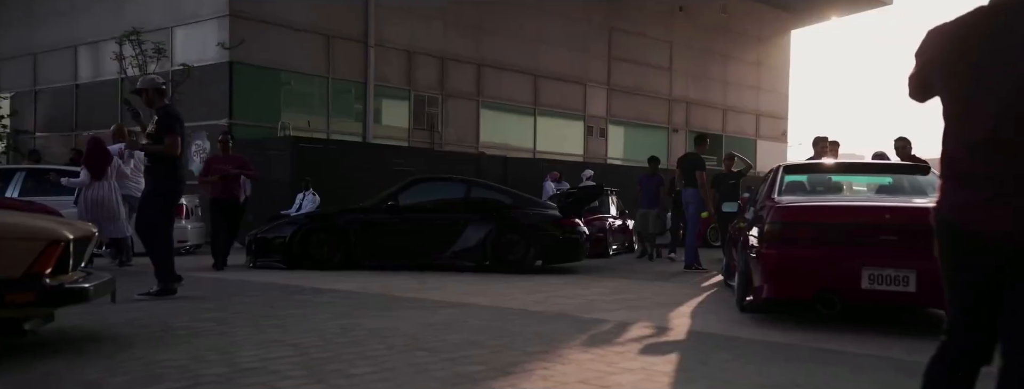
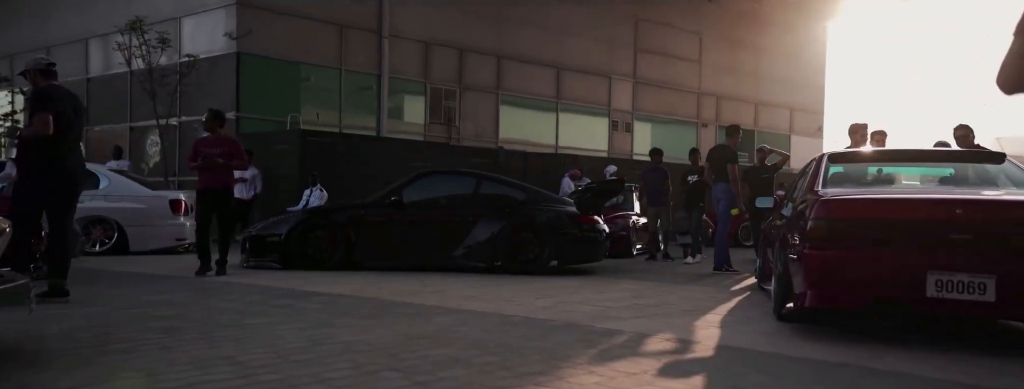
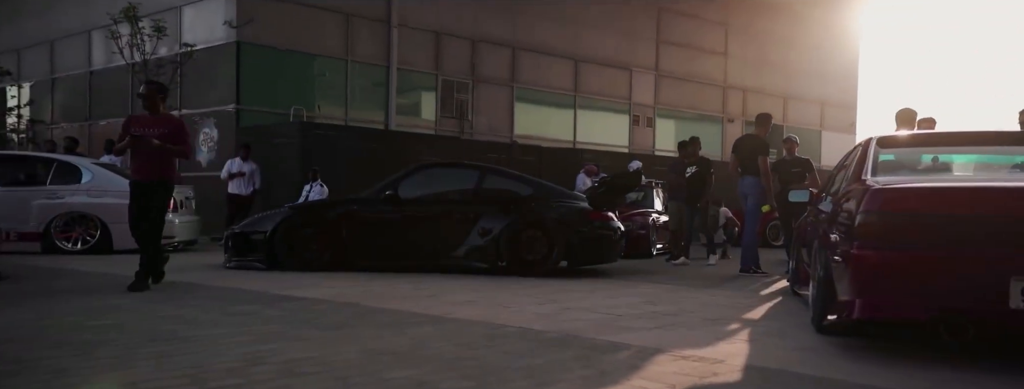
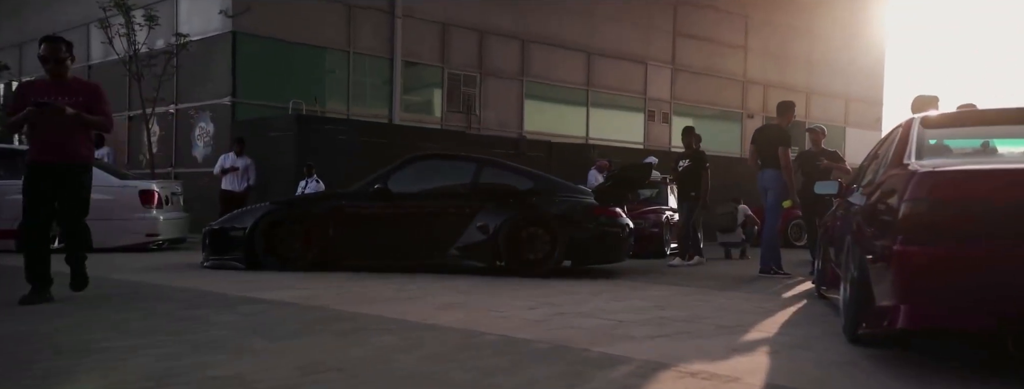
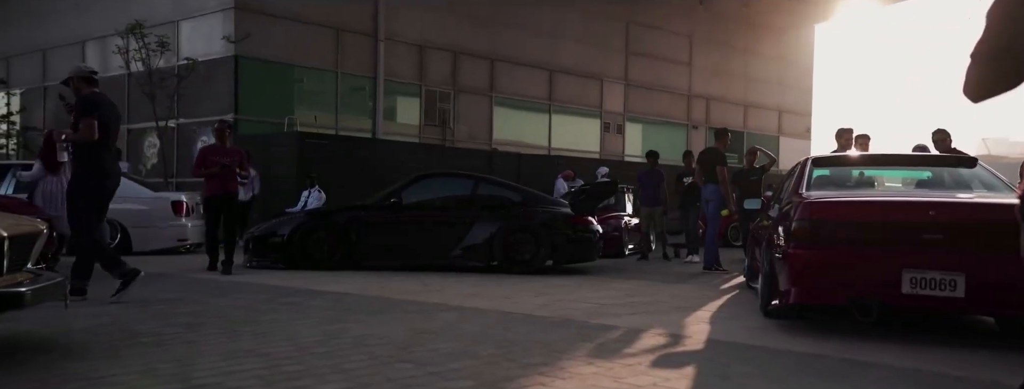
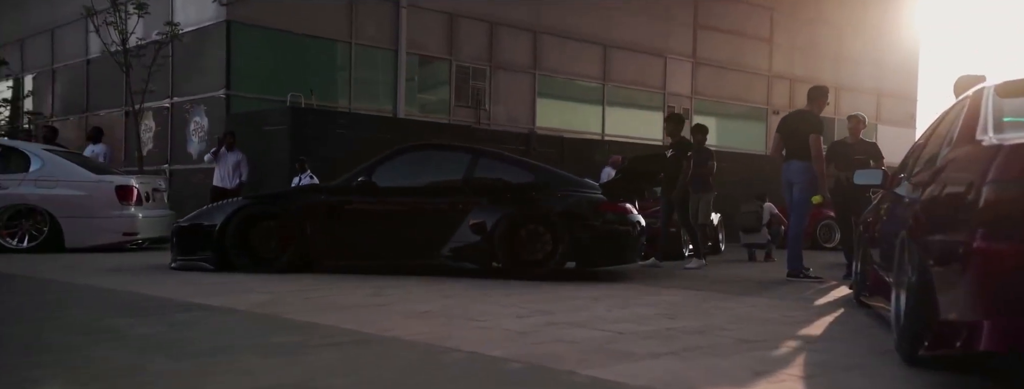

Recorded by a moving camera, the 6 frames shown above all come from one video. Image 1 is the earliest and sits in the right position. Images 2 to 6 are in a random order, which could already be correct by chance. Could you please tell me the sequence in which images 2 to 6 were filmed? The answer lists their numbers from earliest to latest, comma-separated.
5, 2, 3, 4, 6
